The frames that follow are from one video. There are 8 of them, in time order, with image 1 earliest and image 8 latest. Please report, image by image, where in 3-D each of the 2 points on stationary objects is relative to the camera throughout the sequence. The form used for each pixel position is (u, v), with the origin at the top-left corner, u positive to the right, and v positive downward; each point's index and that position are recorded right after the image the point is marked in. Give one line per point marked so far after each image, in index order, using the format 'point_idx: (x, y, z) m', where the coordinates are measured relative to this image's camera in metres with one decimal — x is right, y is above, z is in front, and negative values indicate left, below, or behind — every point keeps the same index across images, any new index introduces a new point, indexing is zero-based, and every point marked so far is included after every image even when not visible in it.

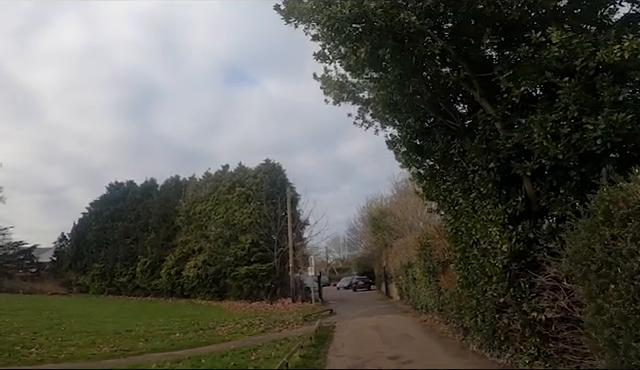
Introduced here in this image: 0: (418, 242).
0: (+4.5, -2.5, +20.0) m
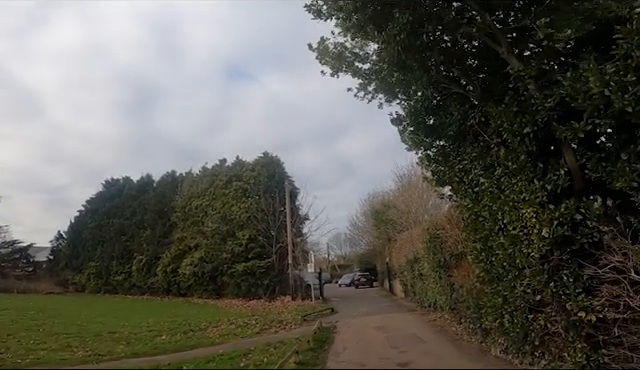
0: (+4.5, -2.0, +18.4) m
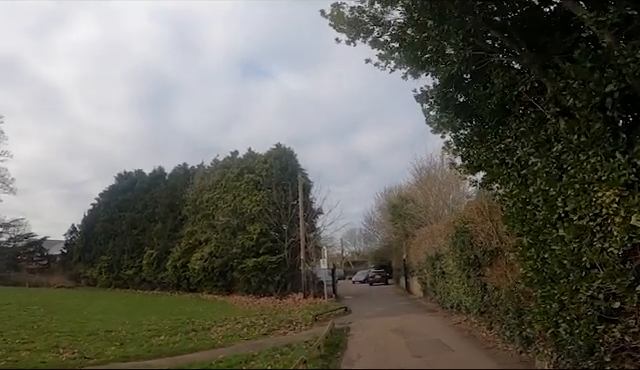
0: (+5.0, -1.5, +16.6) m
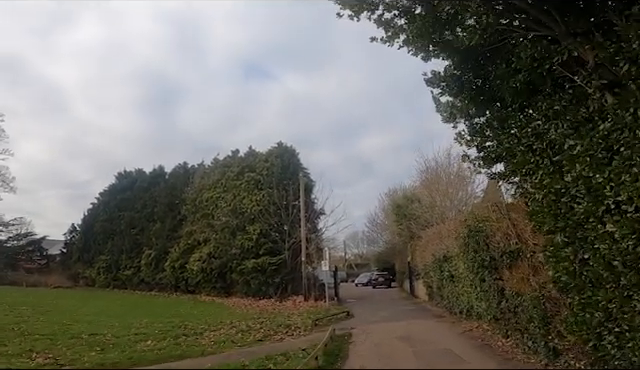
0: (+5.0, -1.4, +15.3) m
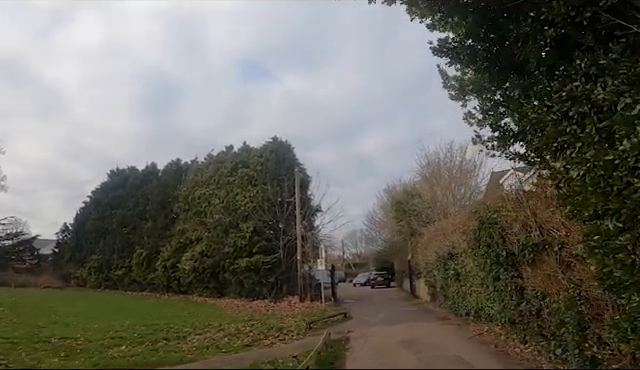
0: (+4.8, -1.0, +13.8) m
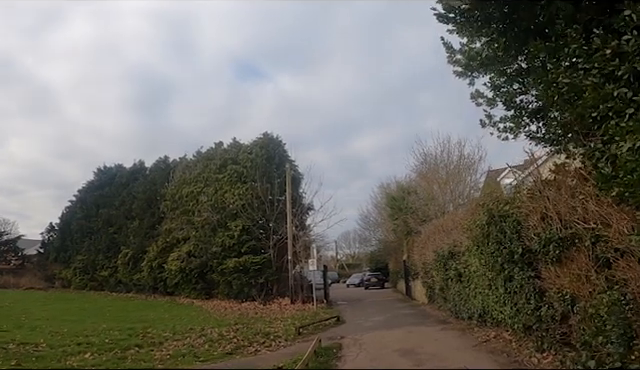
0: (+4.5, -0.8, +12.5) m
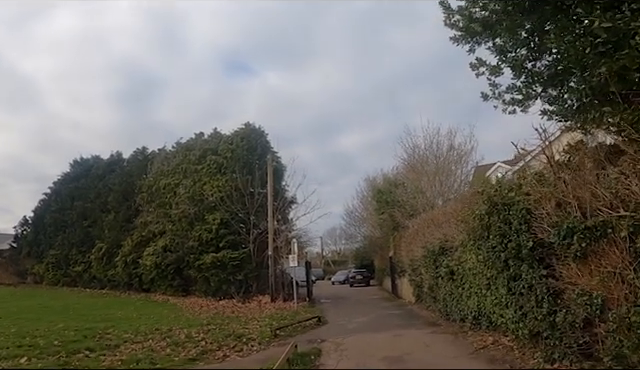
0: (+3.9, -0.4, +11.1) m
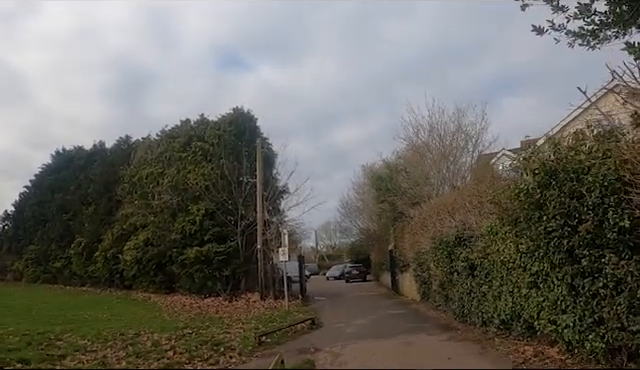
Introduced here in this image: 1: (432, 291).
0: (+3.8, +0.2, +8.6) m
1: (+4.4, -4.2, +17.4) m
